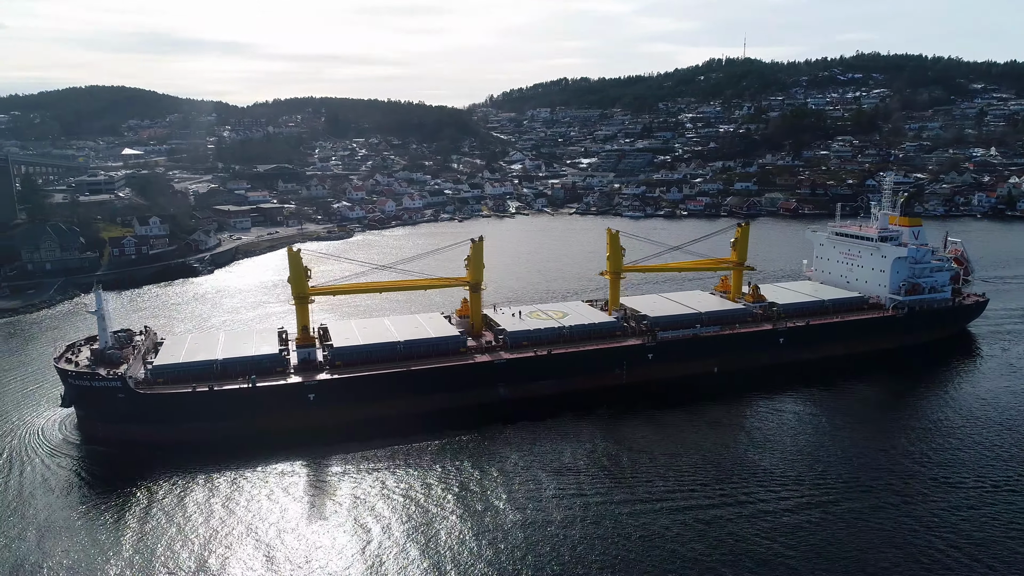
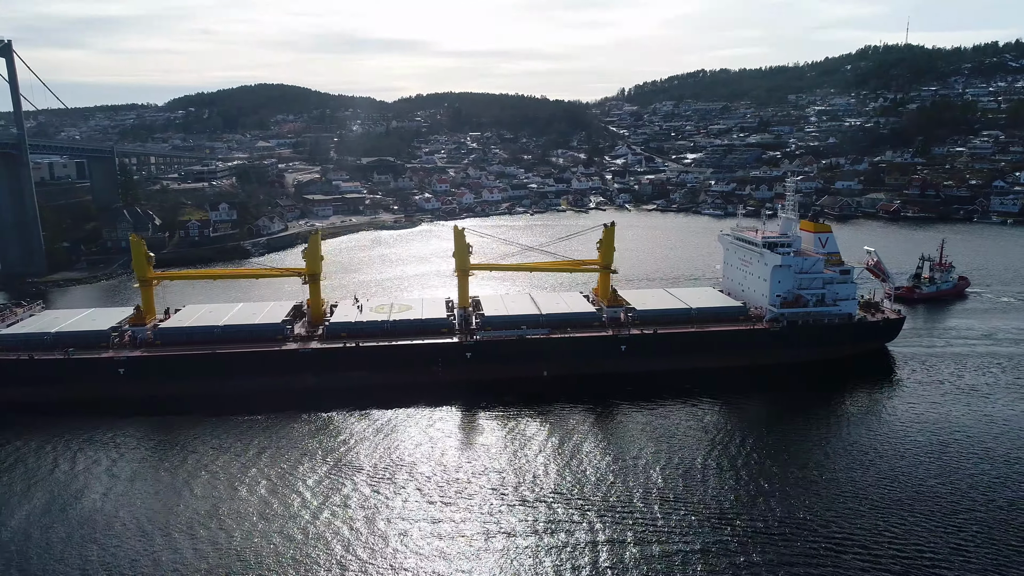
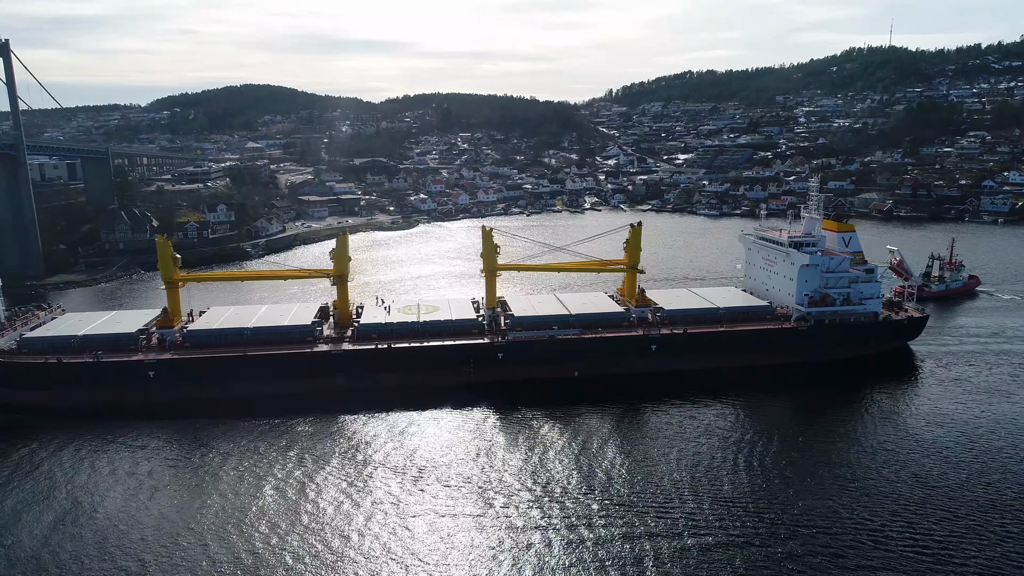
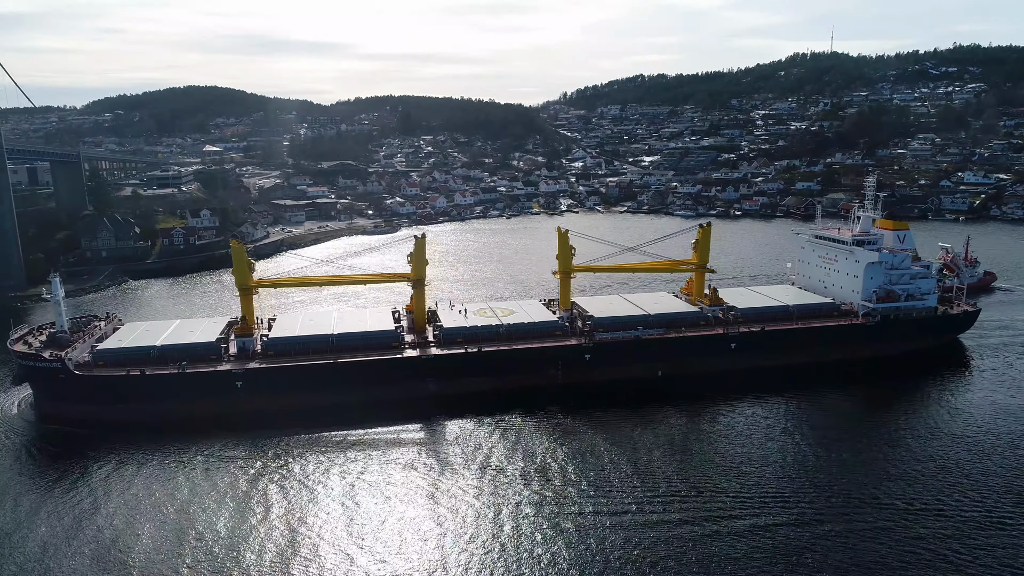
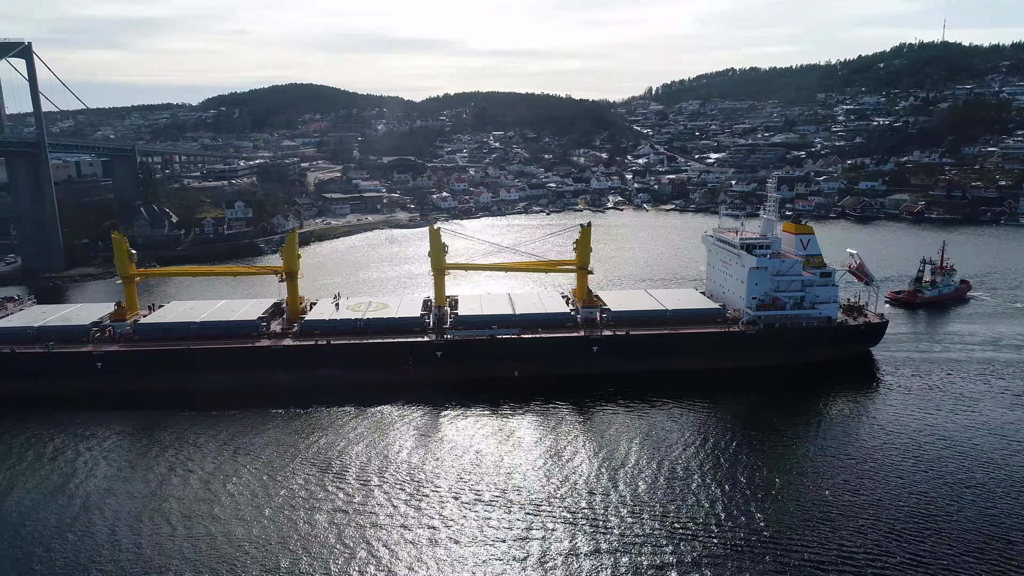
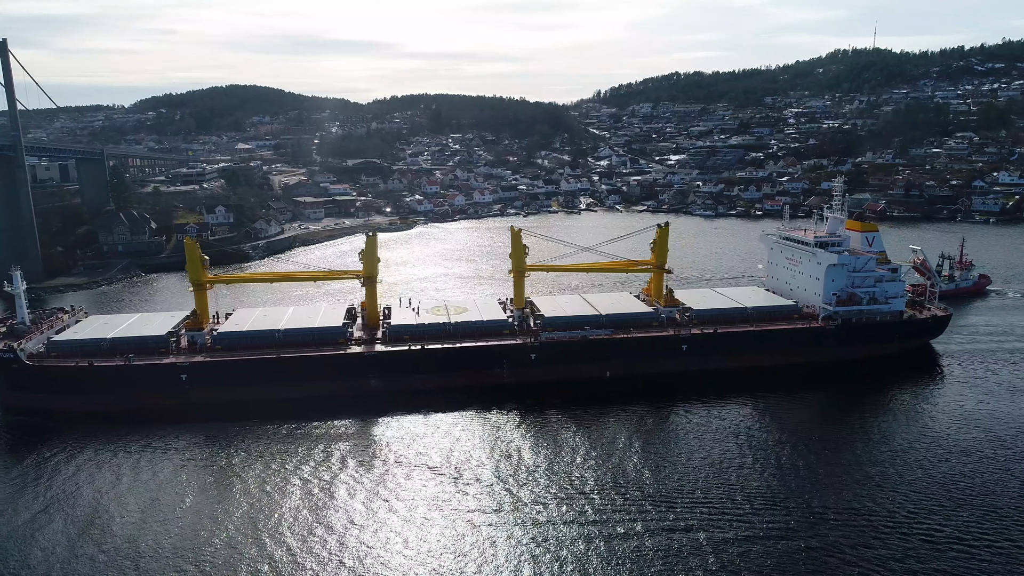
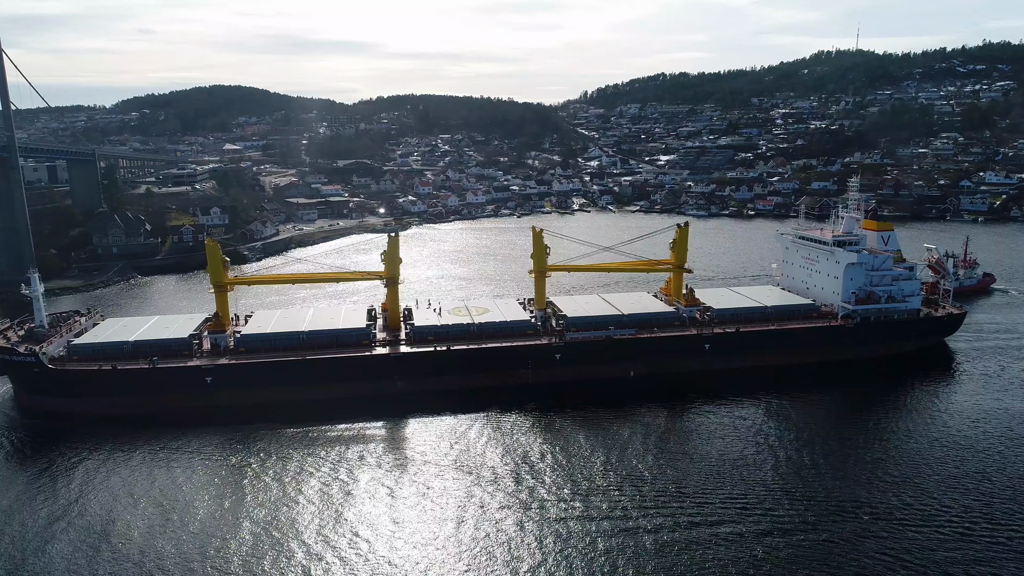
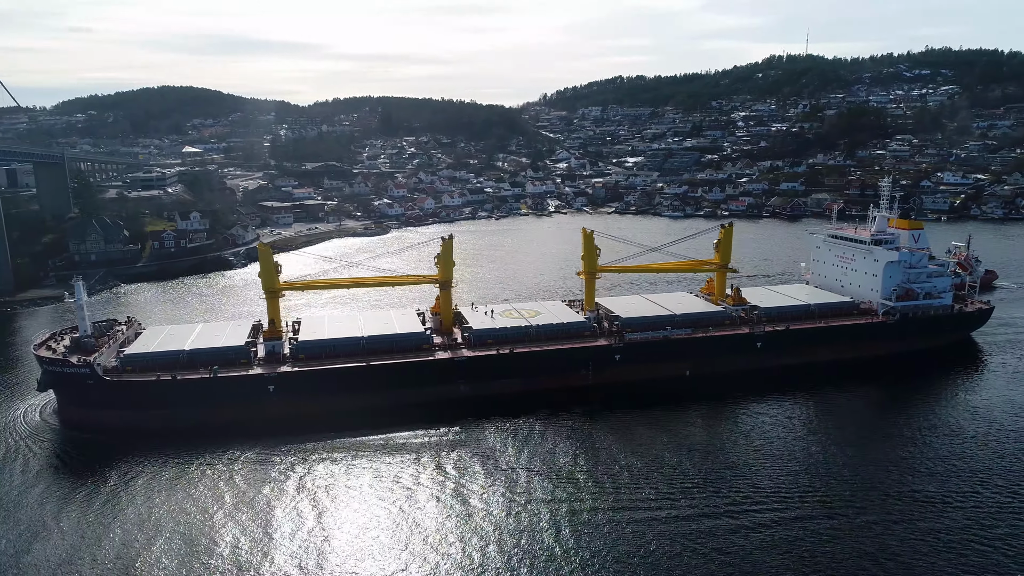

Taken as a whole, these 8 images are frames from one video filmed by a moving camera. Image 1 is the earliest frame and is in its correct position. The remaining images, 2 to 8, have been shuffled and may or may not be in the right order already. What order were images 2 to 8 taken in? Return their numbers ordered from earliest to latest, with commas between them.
8, 4, 7, 6, 3, 2, 5
